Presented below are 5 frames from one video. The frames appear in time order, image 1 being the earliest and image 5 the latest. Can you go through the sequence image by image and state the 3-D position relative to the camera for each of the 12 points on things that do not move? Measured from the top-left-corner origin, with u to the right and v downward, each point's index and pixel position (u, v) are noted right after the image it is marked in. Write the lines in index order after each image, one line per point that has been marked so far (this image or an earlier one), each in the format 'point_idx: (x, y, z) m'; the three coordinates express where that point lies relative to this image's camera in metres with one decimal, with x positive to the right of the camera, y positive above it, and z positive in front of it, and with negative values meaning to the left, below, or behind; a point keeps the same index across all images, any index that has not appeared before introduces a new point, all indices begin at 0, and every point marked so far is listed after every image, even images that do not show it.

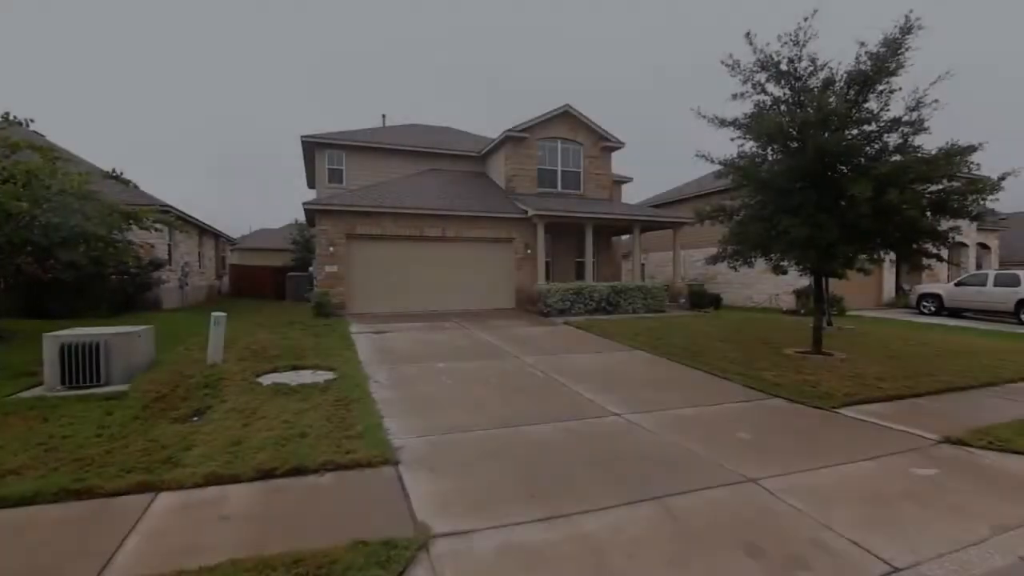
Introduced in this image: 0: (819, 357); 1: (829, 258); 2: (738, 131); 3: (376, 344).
0: (+5.5, -1.2, +8.1) m
1: (+5.2, +0.5, +7.4) m
2: (+4.3, +3.0, +8.6) m
3: (-2.6, -1.1, +8.6) m
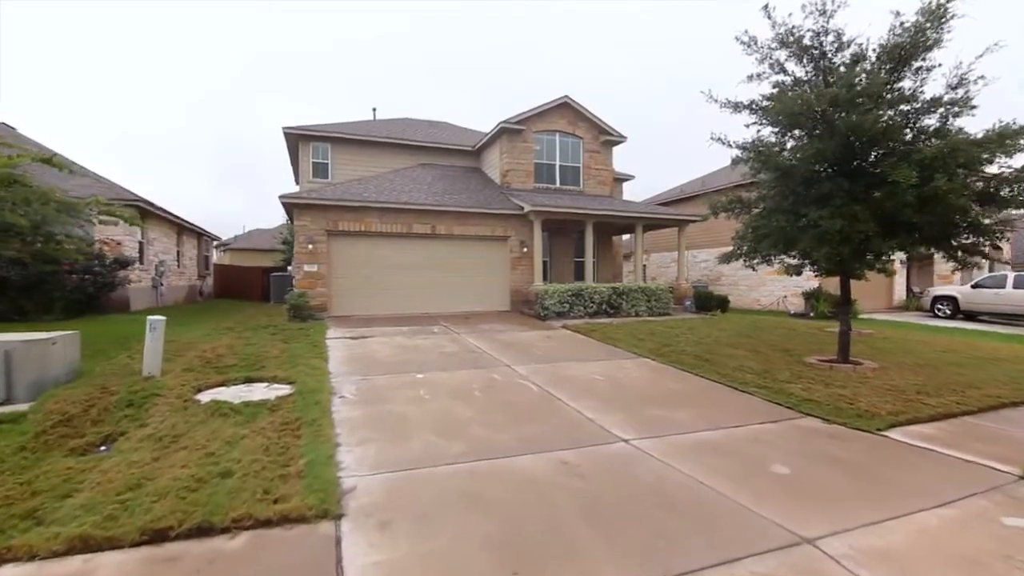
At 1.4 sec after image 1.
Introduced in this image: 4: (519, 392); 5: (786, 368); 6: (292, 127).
0: (+5.4, -1.3, +7.2) m
1: (+5.1, +0.5, +6.5) m
2: (+4.2, +3.0, +7.7) m
3: (-2.8, -1.1, +7.7) m
4: (+0.1, -1.3, +5.8) m
5: (+4.4, -1.3, +7.1) m
6: (-7.2, +5.2, +14.5) m
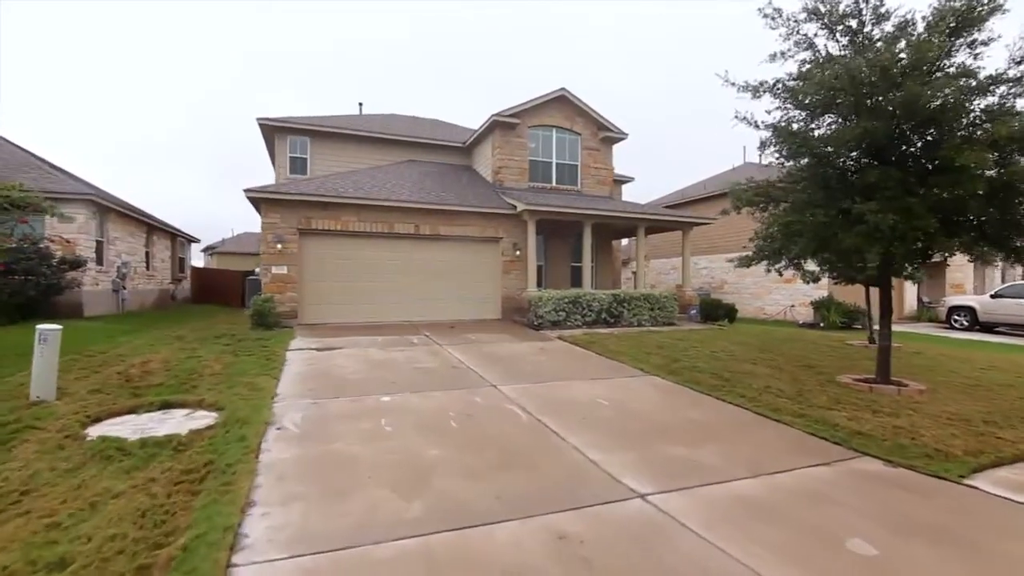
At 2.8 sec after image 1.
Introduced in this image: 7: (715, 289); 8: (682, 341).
0: (+5.2, -1.4, +6.2) m
1: (+4.9, +0.4, +5.5) m
2: (+4.0, +2.9, +6.8) m
3: (-3.0, -1.1, +6.6) m
4: (-0.1, -1.4, +4.7) m
5: (+4.2, -1.4, +6.1) m
6: (-7.4, +5.1, +13.5) m
7: (+8.9, 0.0, +19.7) m
8: (+3.5, -1.1, +9.3) m
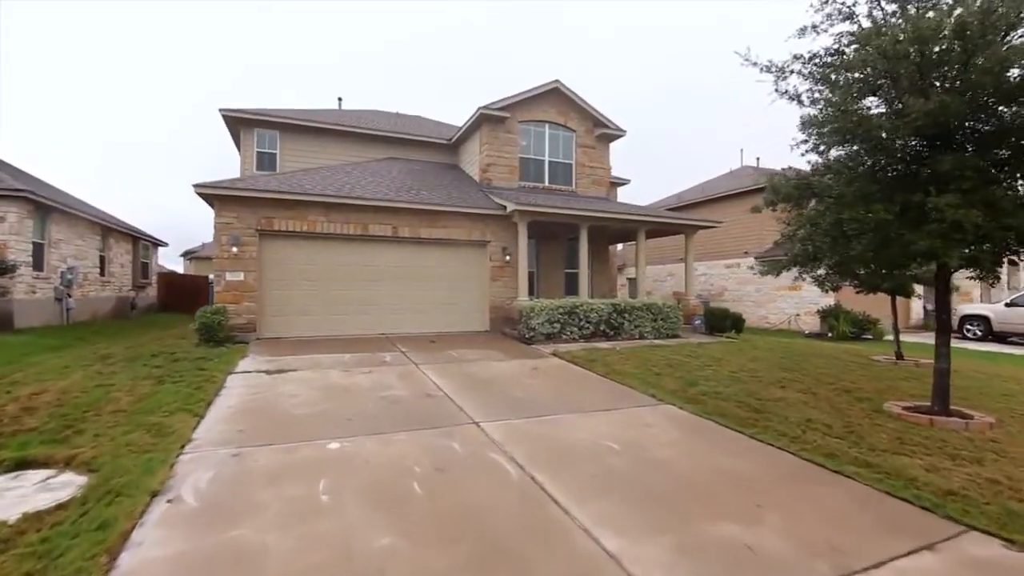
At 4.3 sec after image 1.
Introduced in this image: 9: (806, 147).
0: (+5.1, -1.5, +5.1) m
1: (+4.8, +0.2, +4.5) m
2: (+3.9, +2.7, +5.7) m
3: (-3.1, -1.3, +5.4) m
4: (-0.2, -1.5, +3.5) m
5: (+4.0, -1.5, +5.0) m
6: (-7.7, +4.9, +12.2) m
7: (+8.5, -0.4, +18.7) m
8: (+3.3, -1.3, +8.2) m
9: (+3.7, +1.8, +5.6) m
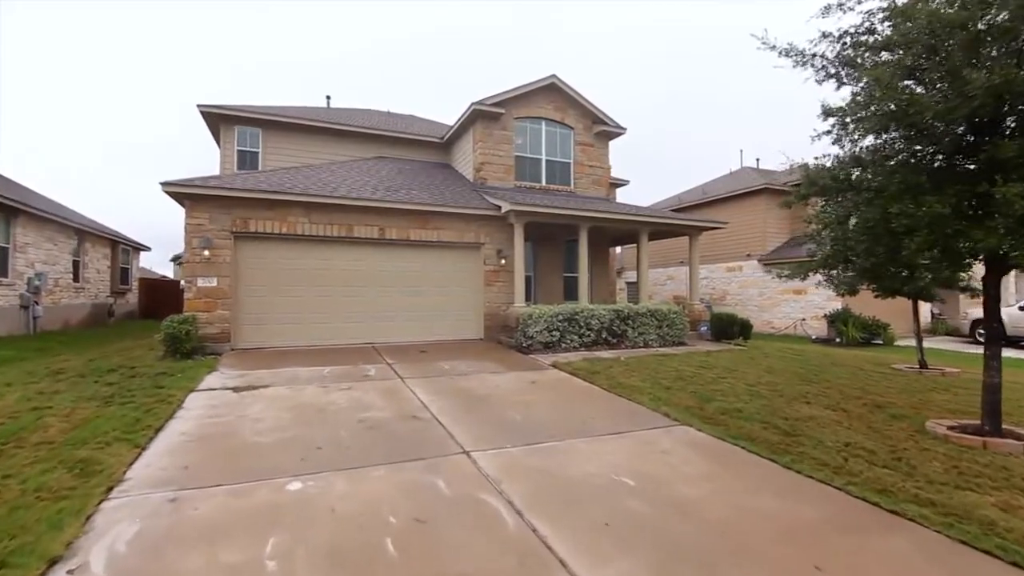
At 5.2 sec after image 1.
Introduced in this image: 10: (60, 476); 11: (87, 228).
0: (+5.0, -1.6, +4.5) m
1: (+4.8, +0.2, +3.9) m
2: (+3.8, +2.7, +5.1) m
3: (-3.1, -1.4, +4.7) m
4: (-0.2, -1.6, +2.9) m
5: (+4.0, -1.6, +4.4) m
6: (-7.8, +4.7, +11.6) m
7: (+8.3, -0.5, +18.2) m
8: (+3.2, -1.4, +7.5) m
9: (+3.6, +1.7, +5.0) m
10: (-3.3, -1.4, +3.3) m
11: (-13.5, +1.9, +14.1) m
